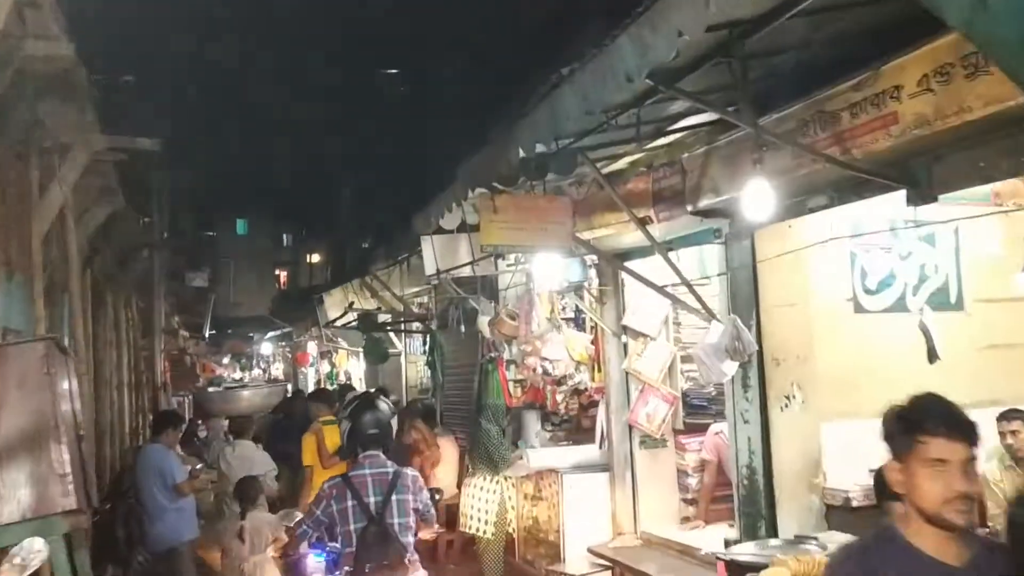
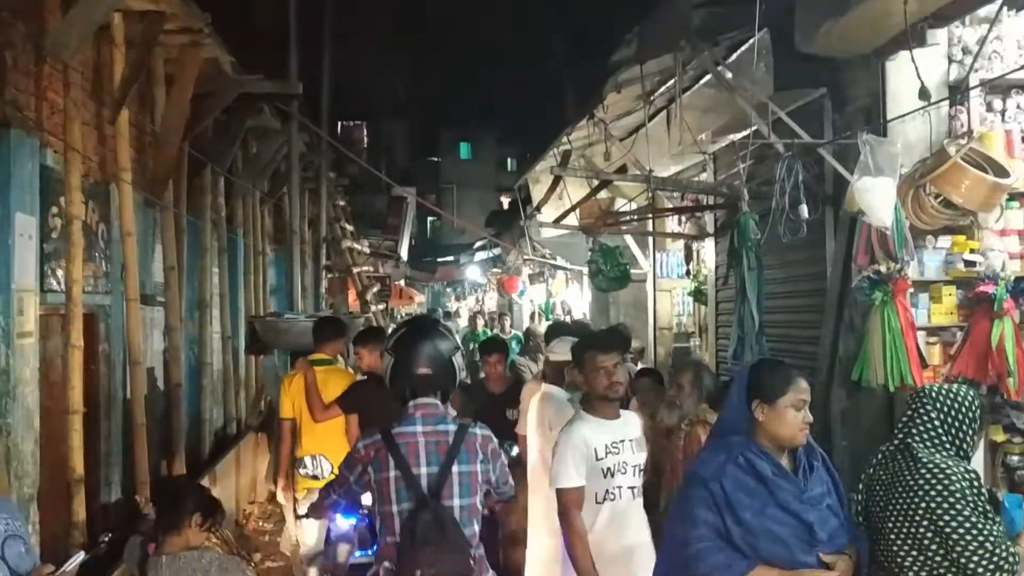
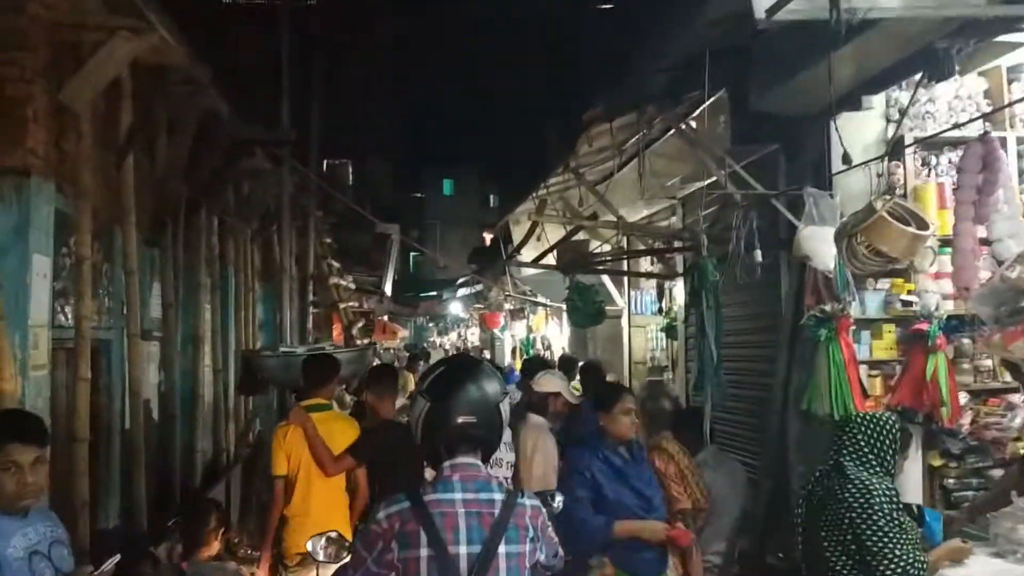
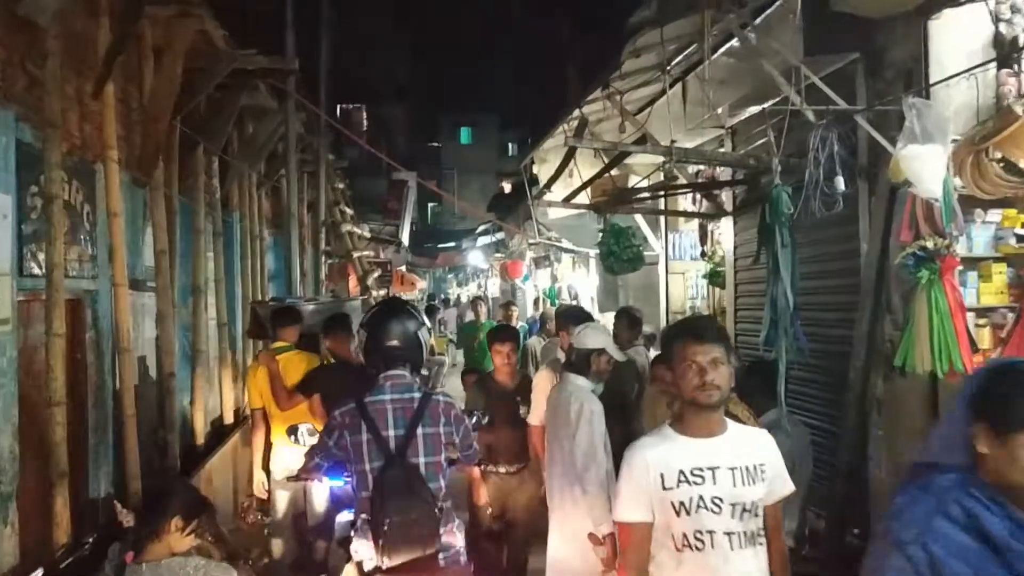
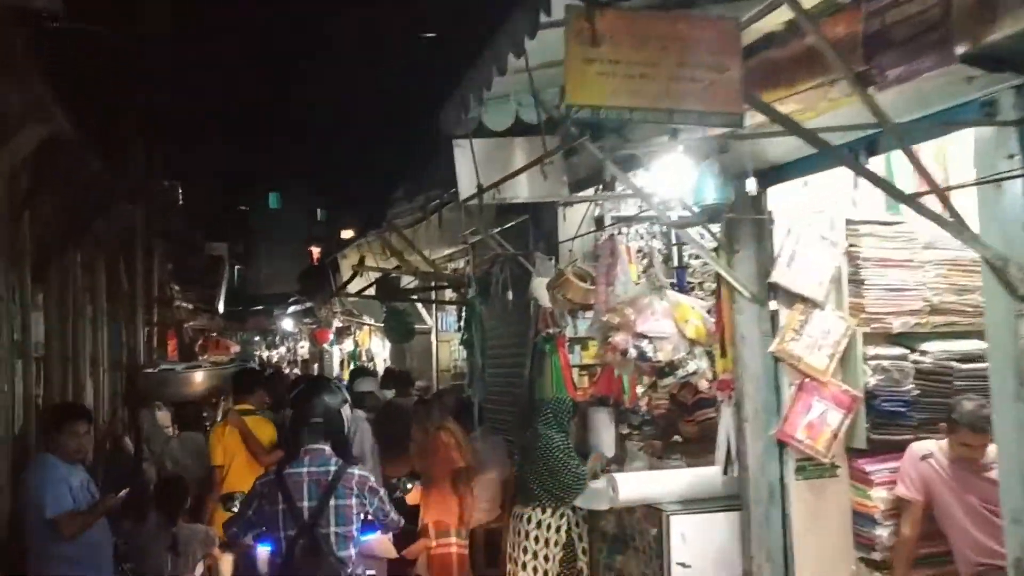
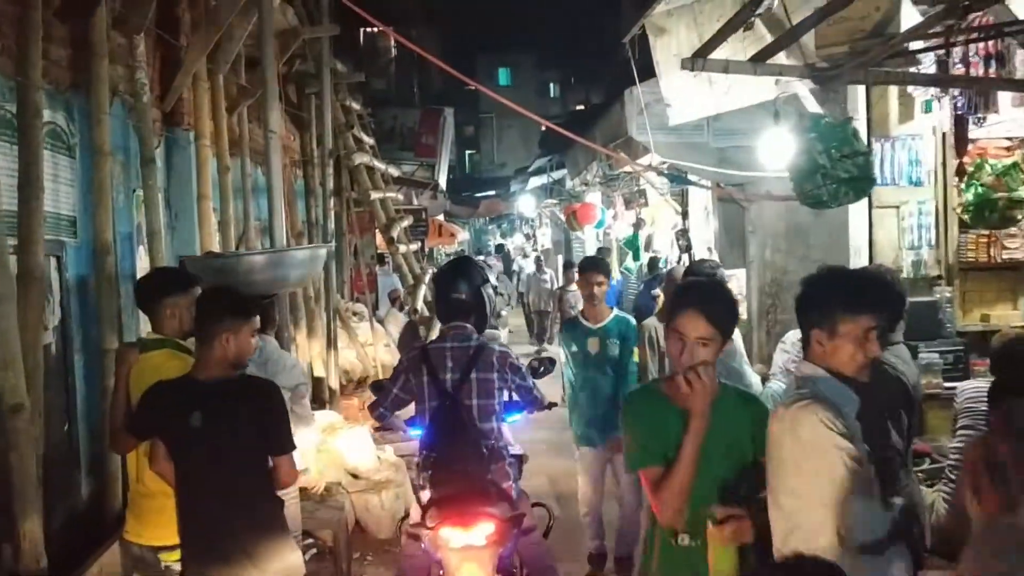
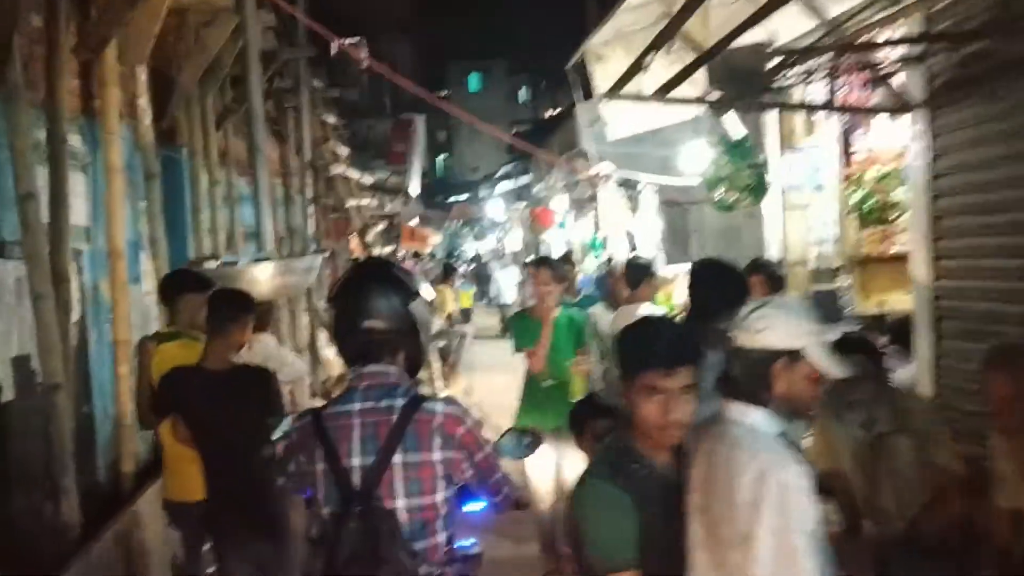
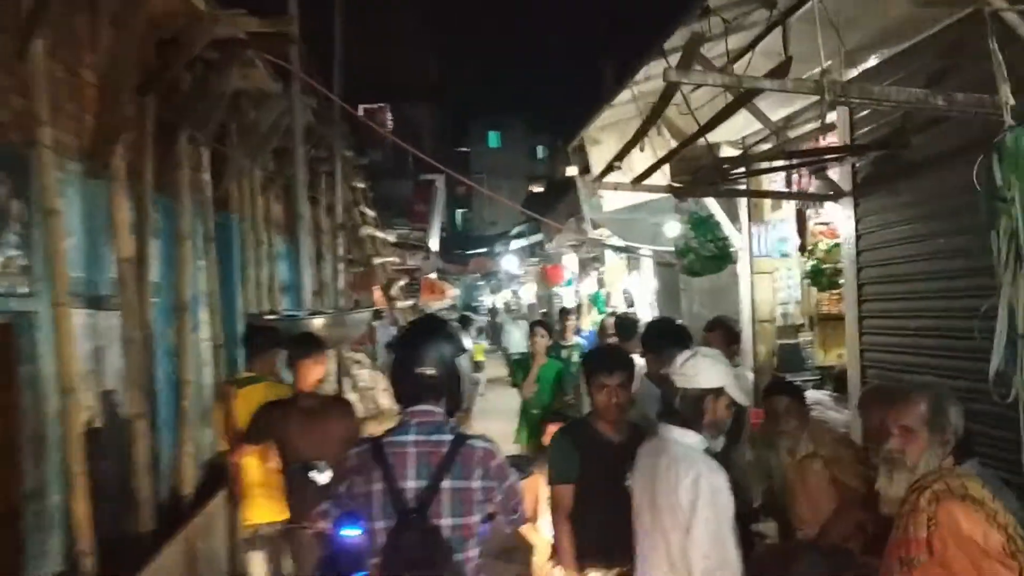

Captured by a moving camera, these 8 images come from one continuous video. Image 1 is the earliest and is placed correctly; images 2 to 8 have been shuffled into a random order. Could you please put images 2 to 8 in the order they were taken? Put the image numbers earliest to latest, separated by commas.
5, 3, 2, 4, 8, 7, 6
